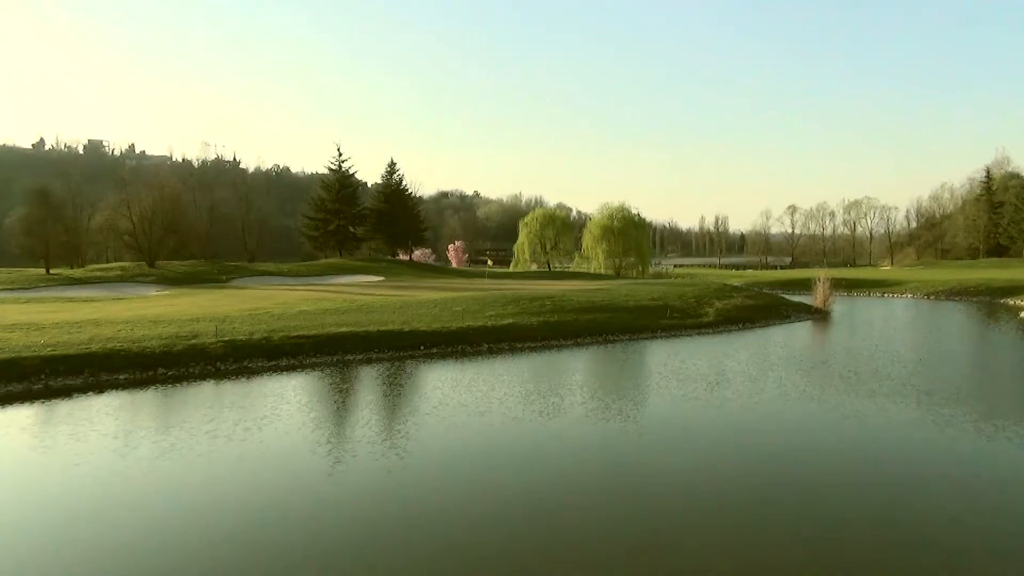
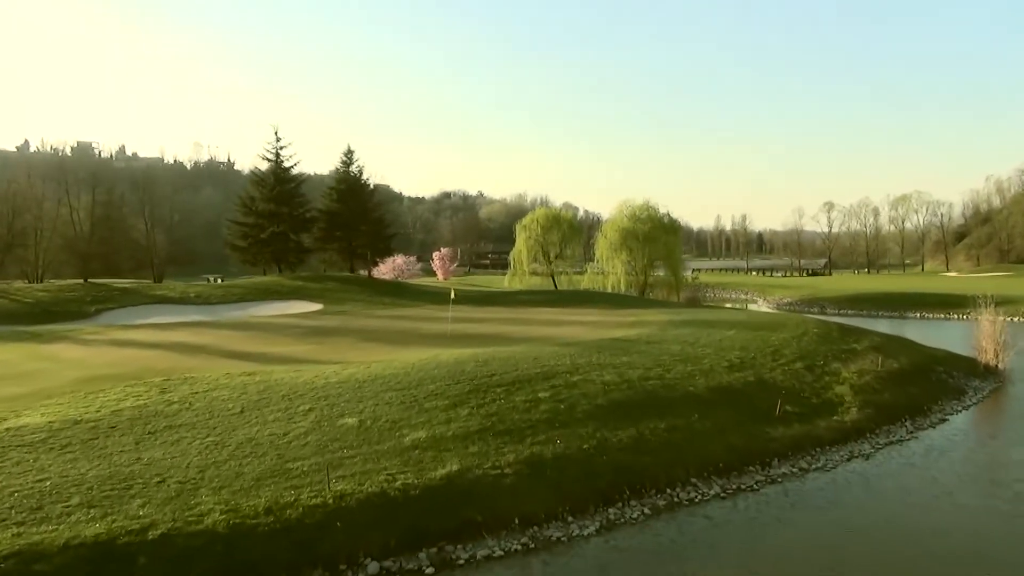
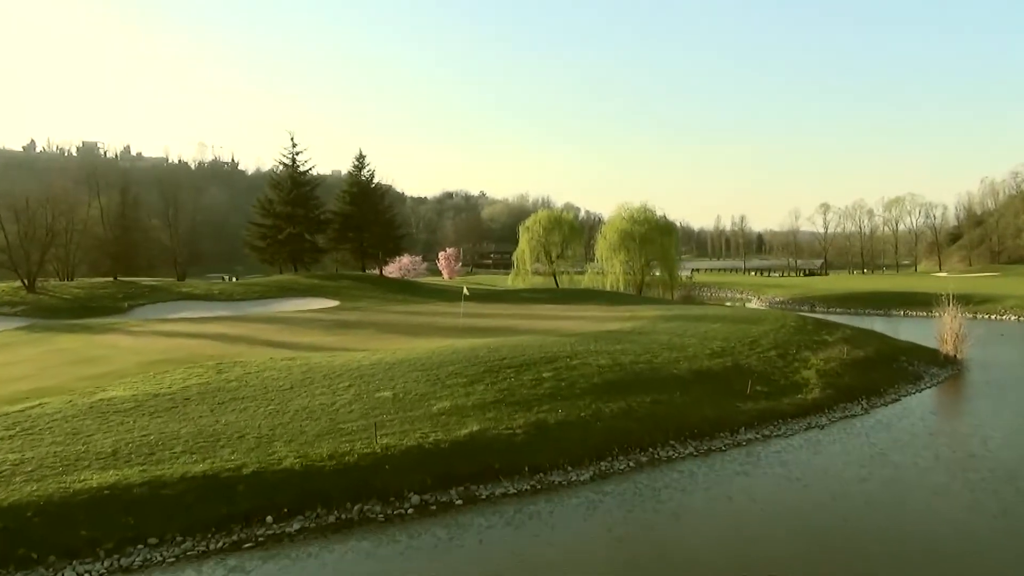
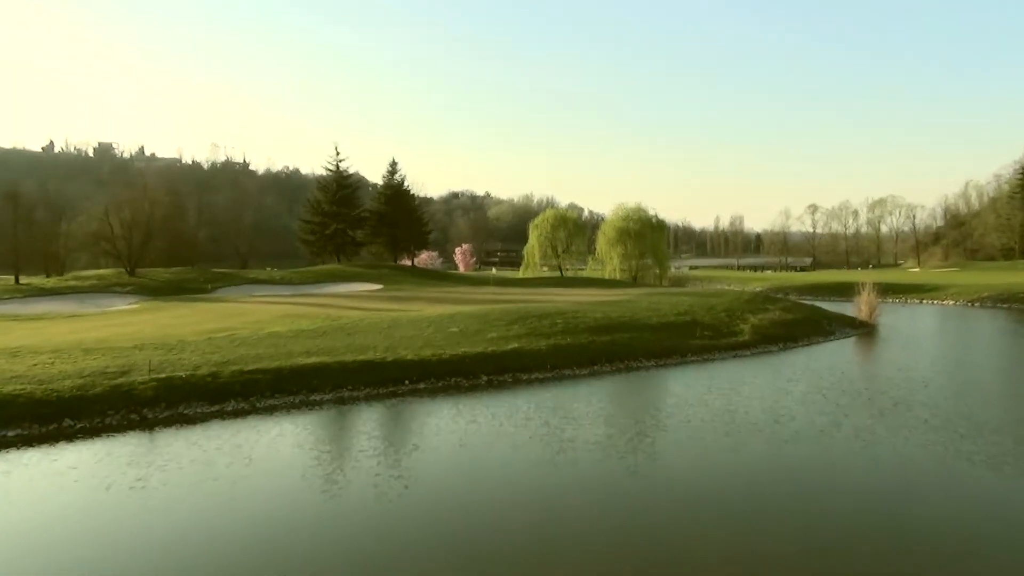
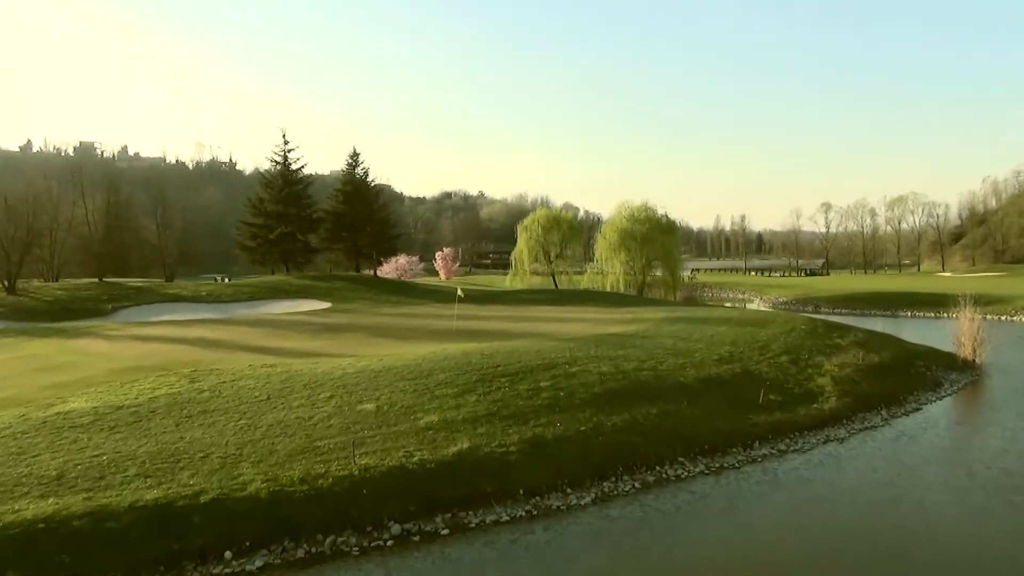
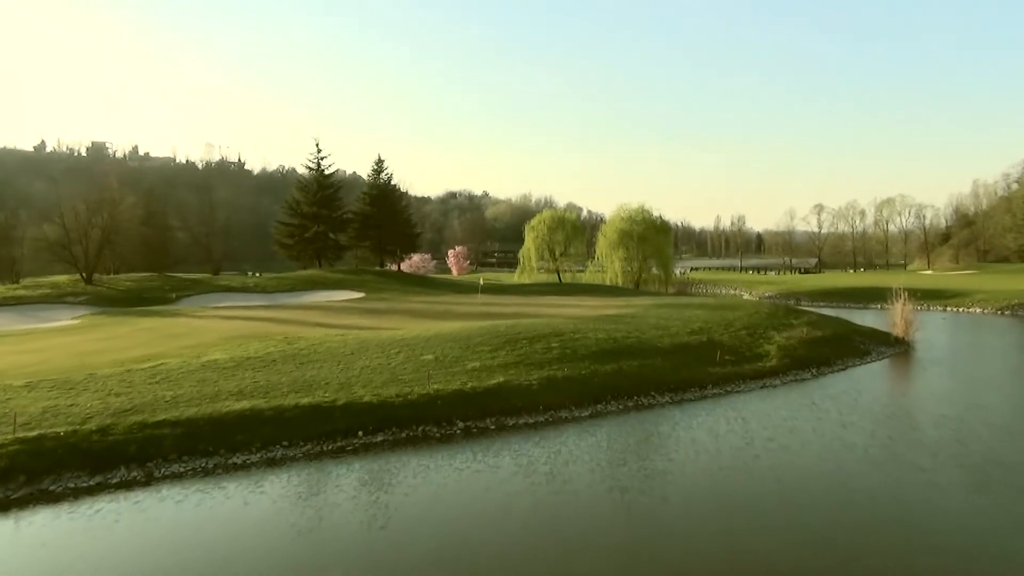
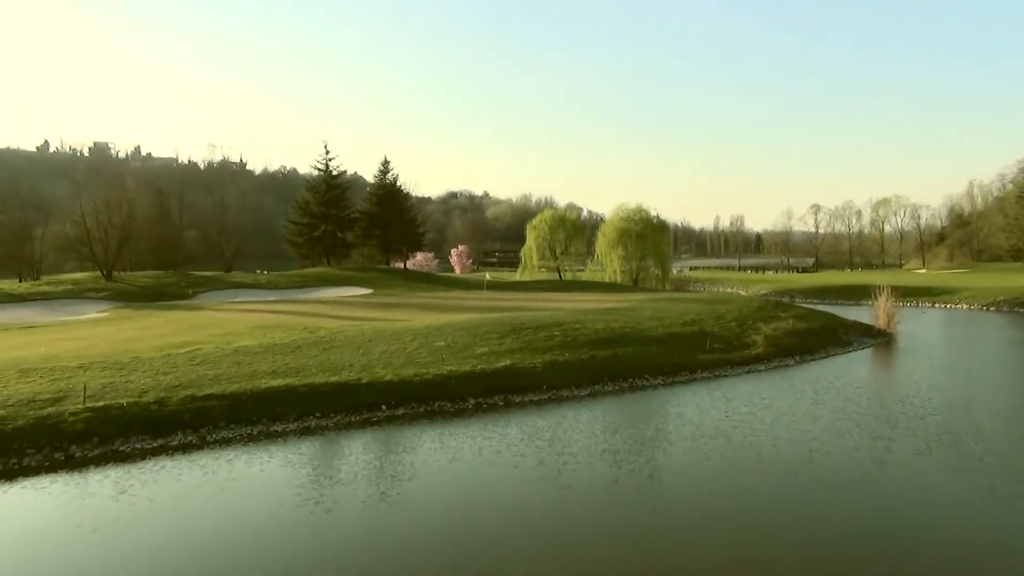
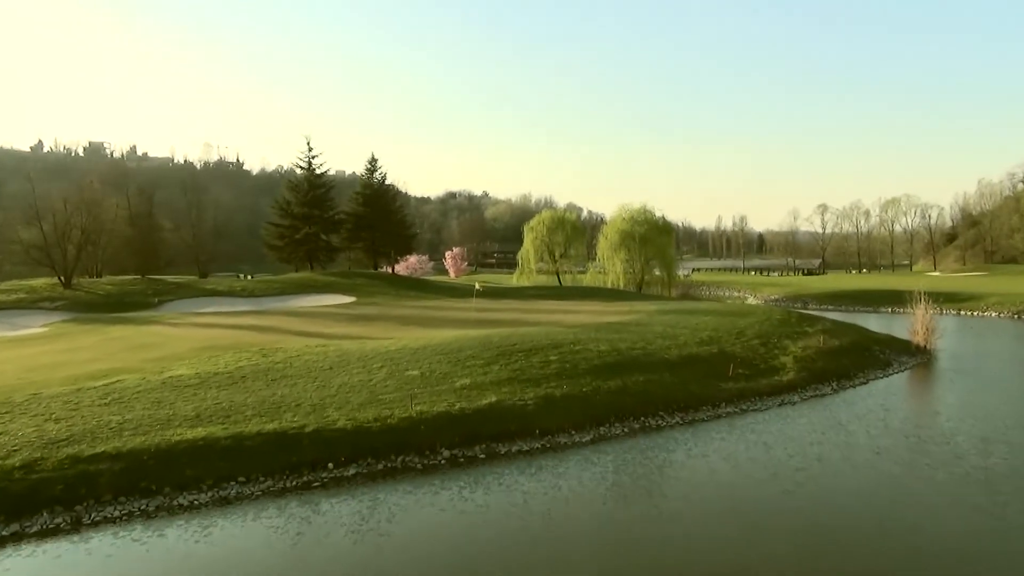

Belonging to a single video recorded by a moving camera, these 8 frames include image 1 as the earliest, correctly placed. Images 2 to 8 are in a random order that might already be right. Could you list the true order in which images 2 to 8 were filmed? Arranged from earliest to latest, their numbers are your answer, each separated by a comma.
4, 7, 6, 8, 3, 5, 2
